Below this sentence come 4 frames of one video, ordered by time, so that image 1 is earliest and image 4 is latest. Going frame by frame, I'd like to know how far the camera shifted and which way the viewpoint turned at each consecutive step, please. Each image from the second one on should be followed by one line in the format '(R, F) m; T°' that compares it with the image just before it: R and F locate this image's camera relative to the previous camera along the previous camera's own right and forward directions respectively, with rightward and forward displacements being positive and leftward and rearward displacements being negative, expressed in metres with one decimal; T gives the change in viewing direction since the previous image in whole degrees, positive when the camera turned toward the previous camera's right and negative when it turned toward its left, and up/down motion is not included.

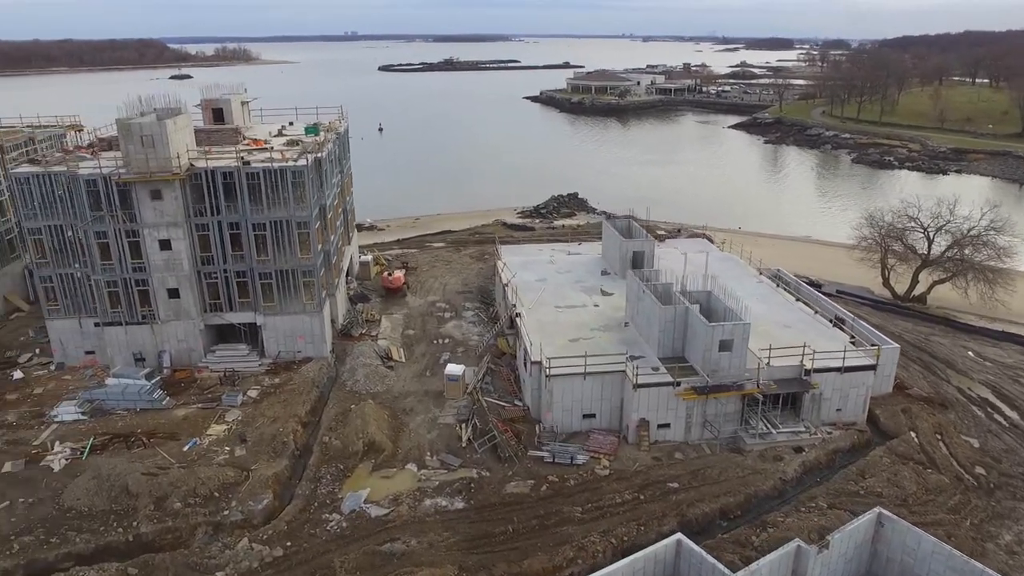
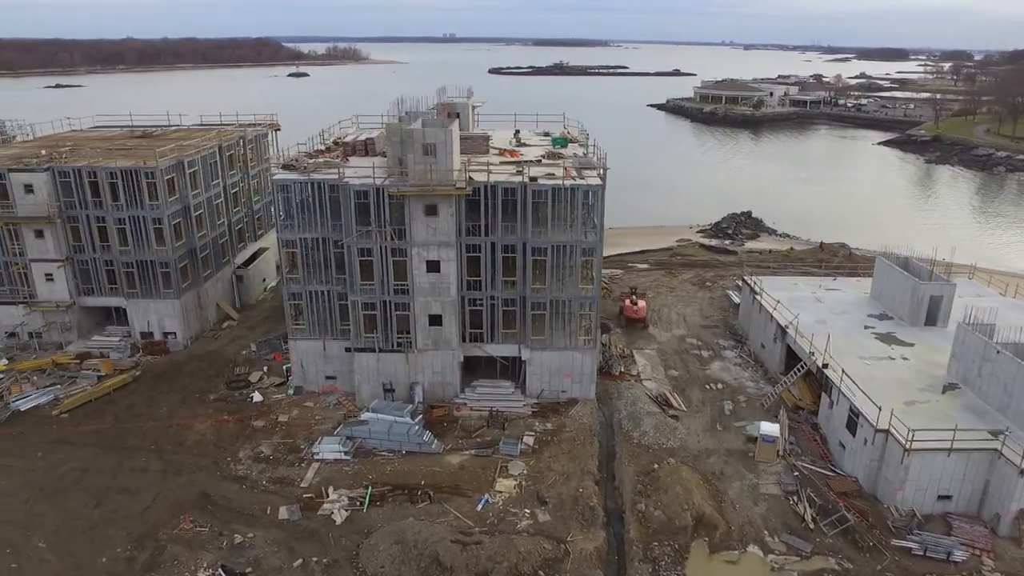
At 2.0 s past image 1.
(-10.3, +4.4) m; -5°
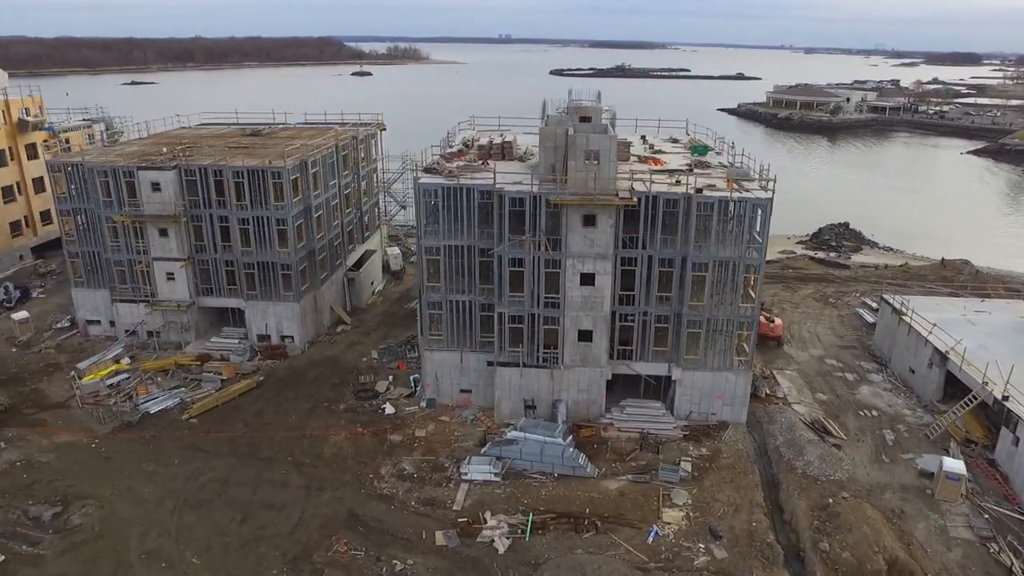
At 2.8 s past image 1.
(-4.7, +1.6) m; -3°
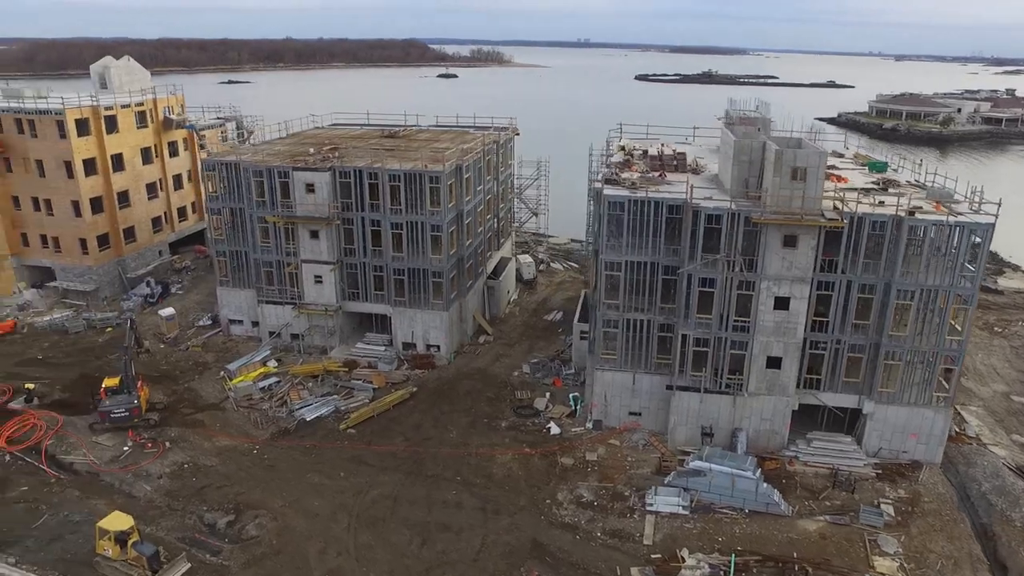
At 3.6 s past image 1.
(-4.9, +1.4) m; -4°
